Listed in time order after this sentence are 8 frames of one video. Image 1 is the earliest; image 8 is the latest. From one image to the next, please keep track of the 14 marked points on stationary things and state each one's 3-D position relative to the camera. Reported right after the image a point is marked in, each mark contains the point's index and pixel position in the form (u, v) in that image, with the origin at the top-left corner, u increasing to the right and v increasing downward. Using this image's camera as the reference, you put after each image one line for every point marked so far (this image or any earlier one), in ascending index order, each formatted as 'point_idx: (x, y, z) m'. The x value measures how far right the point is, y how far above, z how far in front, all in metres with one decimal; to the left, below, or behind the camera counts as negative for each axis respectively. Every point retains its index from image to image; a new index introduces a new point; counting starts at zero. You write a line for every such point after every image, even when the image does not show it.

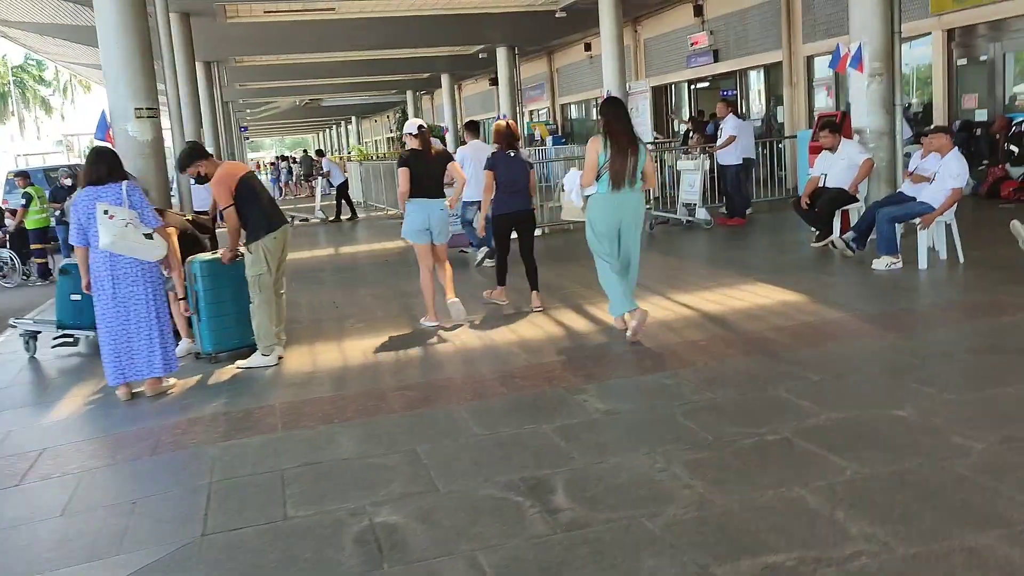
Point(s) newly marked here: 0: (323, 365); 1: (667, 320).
0: (-1.4, -0.5, +6.4) m
1: (+1.2, -0.3, +6.7) m
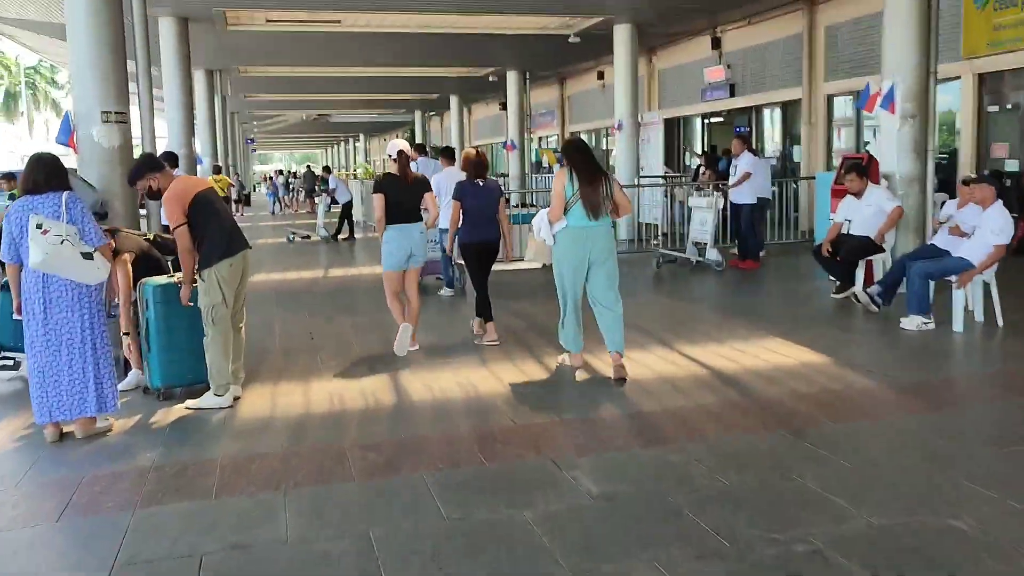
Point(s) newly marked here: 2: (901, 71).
0: (-1.4, -0.8, +5.6) m
1: (+1.1, -0.6, +6.0) m
2: (+4.0, +2.3, +9.2) m
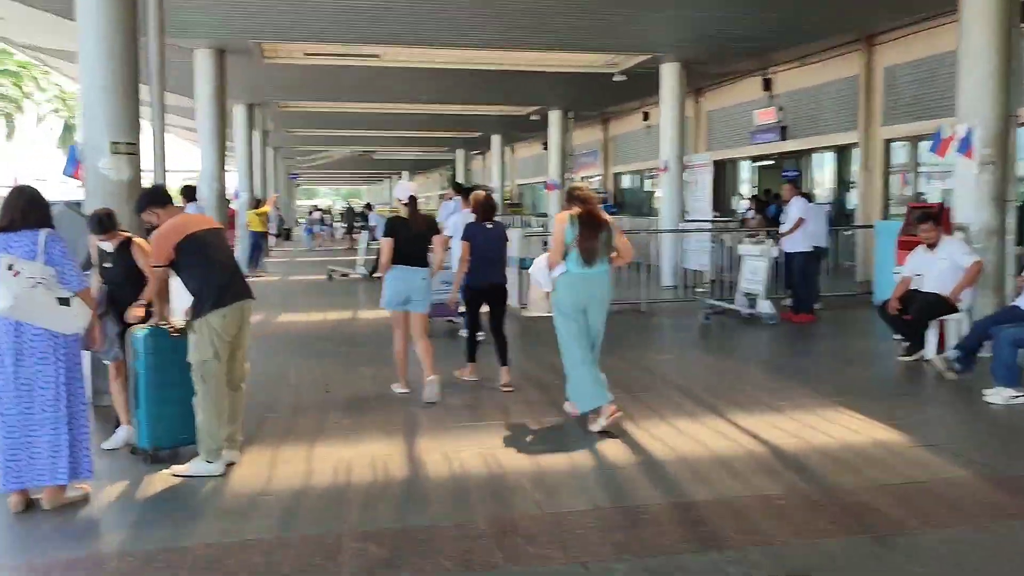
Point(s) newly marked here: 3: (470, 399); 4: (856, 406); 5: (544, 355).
0: (-1.3, -1.1, +4.9) m
1: (+1.3, -1.0, +5.2) m
2: (+4.4, +1.7, +8.4) m
3: (-0.3, -0.9, +7.0) m
4: (+2.6, -0.9, +6.8) m
5: (+0.3, -0.7, +9.2) m
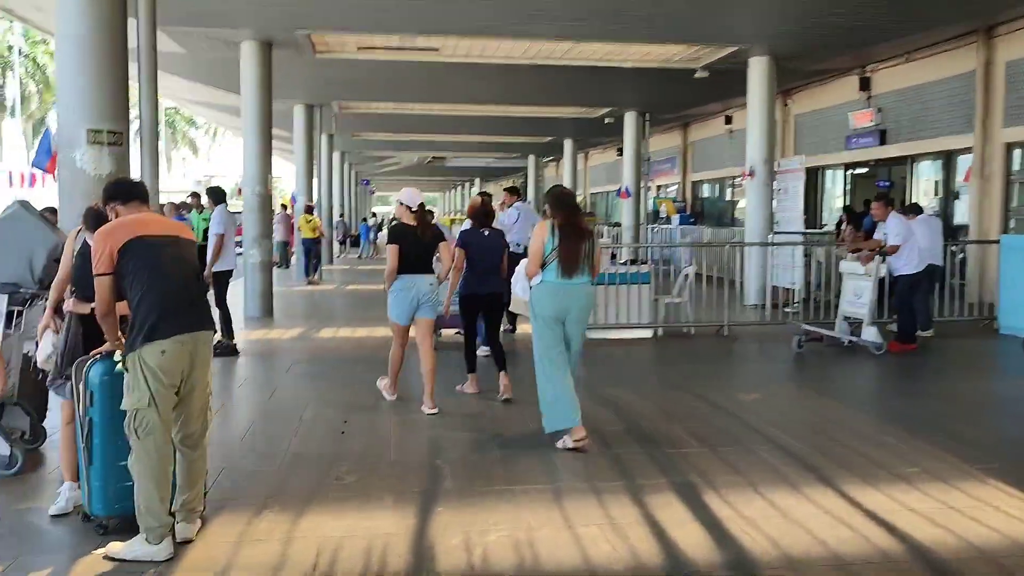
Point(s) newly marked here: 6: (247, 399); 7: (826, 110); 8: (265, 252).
0: (-1.1, -1.2, +3.7) m
1: (+1.4, -1.2, +3.8) m
2: (+4.9, +1.4, +6.7) m
3: (0.0, -1.0, +5.6) m
4: (+2.9, -1.1, +5.2) m
5: (+0.8, -0.9, +7.8) m
6: (-2.3, -0.9, +7.6) m
7: (+6.9, +3.9, +19.5) m
8: (-3.8, +0.5, +13.5) m
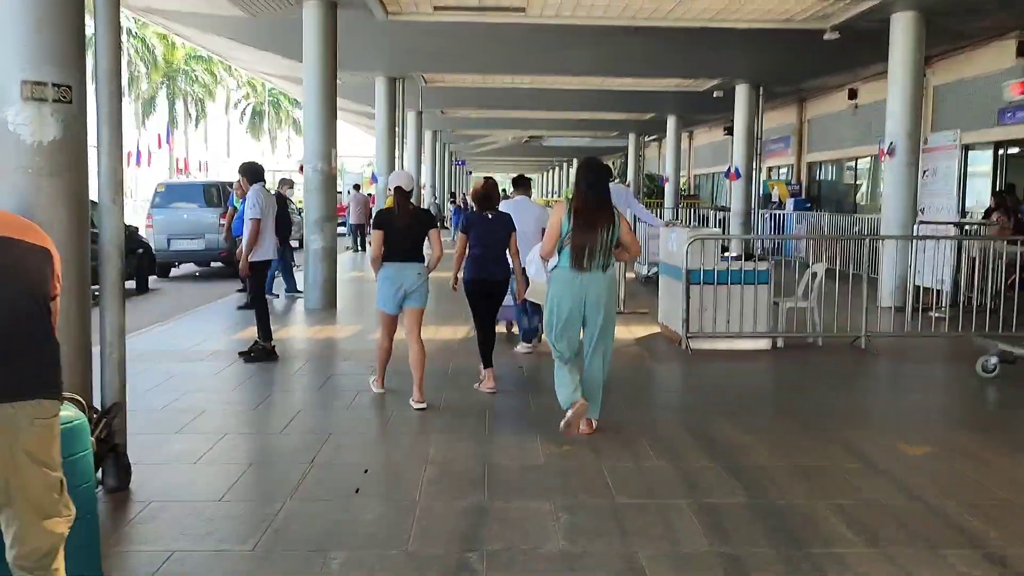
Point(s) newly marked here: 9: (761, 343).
0: (-1.0, -1.3, +2.2) m
1: (+1.5, -1.3, +1.9) m
2: (+5.4, +1.2, +4.4) m
3: (+0.3, -1.1, +4.0) m
4: (+3.2, -1.2, +3.2) m
5: (+1.4, -0.9, +6.0) m
6: (-1.7, -0.9, +6.2) m
7: (+8.8, +4.0, +16.9) m
8: (-2.5, +0.7, +12.1) m
9: (+2.5, -0.5, +8.9) m
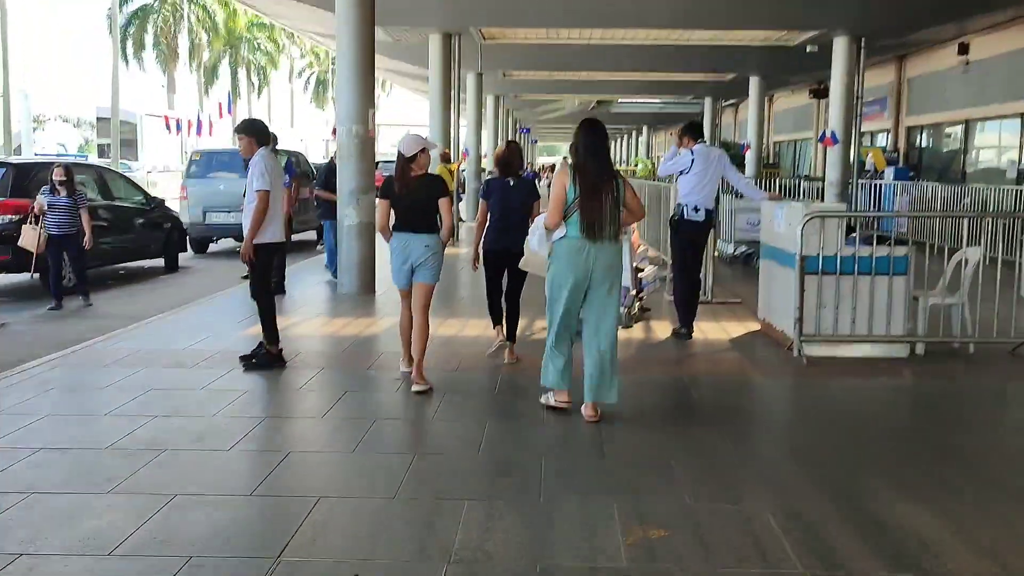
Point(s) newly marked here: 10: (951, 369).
0: (-1.0, -1.4, +0.6) m
1: (+1.6, -1.5, +0.1) m
2: (+5.6, +1.1, +2.3) m
3: (+0.5, -1.2, +2.2) m
4: (+3.3, -1.4, +1.3) m
5: (+1.7, -1.0, +4.2) m
6: (-1.4, -0.9, +4.6) m
7: (+9.9, +4.3, +14.3) m
8: (-1.8, +0.9, +10.5) m
9: (+3.0, -0.5, +7.0) m
10: (+3.3, -0.6, +6.7) m
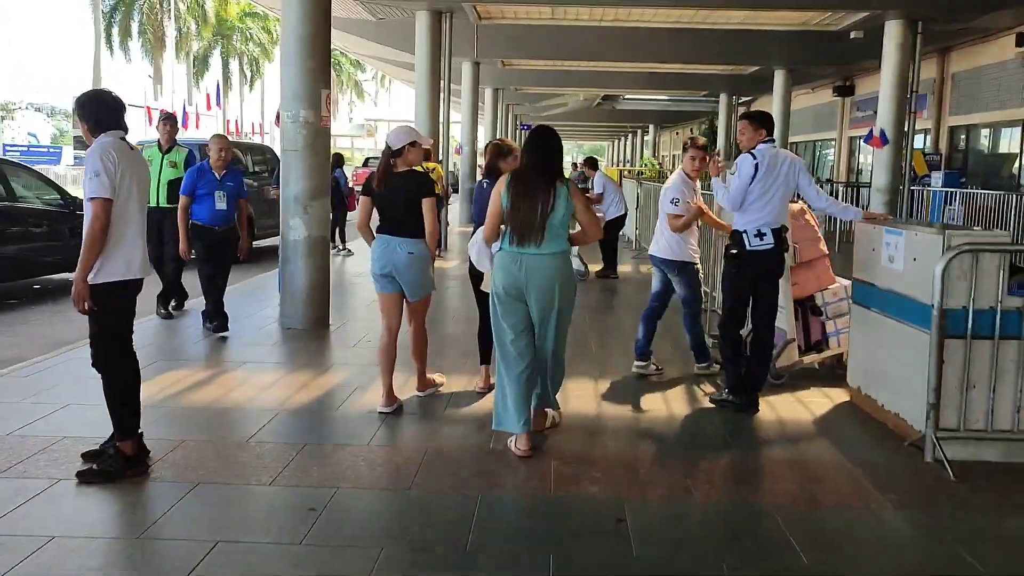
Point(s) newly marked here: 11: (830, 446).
0: (-1.1, -1.7, -1.8) m
1: (+1.5, -1.8, -2.2) m
2: (+5.5, +0.7, -0.1) m
3: (+0.4, -1.5, -0.1) m
4: (+3.2, -1.8, -1.1) m
5: (+1.6, -1.3, +1.8) m
6: (-1.4, -1.2, +2.2) m
7: (+9.9, +3.8, +12.0) m
8: (-1.8, +0.6, +8.2) m
9: (+3.0, -0.9, +4.6) m
10: (+3.2, -1.0, +4.3) m
11: (+1.8, -0.9, +5.0) m
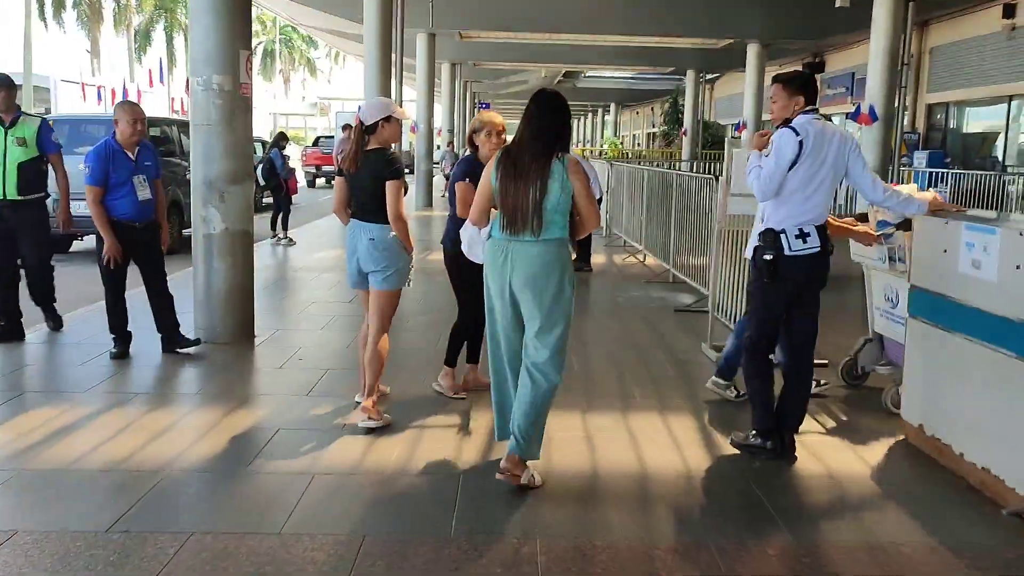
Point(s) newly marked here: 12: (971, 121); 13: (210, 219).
0: (-0.9, -2.0, -3.1) m
1: (+1.7, -2.1, -3.4) m
2: (+5.6, +0.6, -1.2) m
3: (+0.5, -1.7, -1.4) m
4: (+3.4, -1.9, -2.2) m
5: (+1.6, -1.5, +0.6) m
6: (-1.4, -1.4, +0.9) m
7: (+9.4, +4.0, +11.0) m
8: (-2.1, +0.6, +6.7) m
9: (+2.8, -0.9, +3.4) m
10: (+3.1, -1.1, +3.1) m
11: (+1.6, -1.0, +3.7) m
12: (+9.8, +3.5, +18.8) m
13: (-2.3, +0.5, +6.7) m
